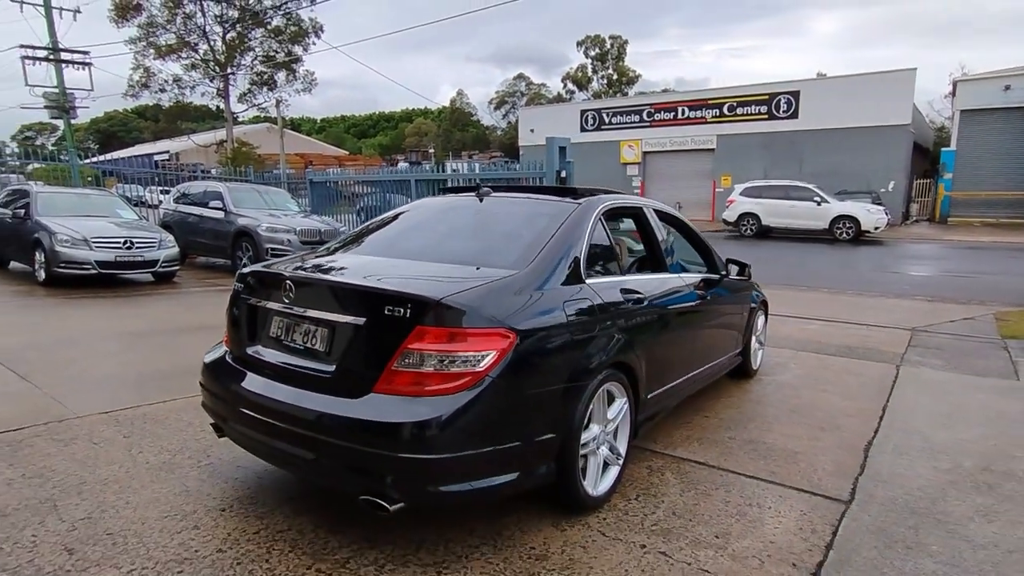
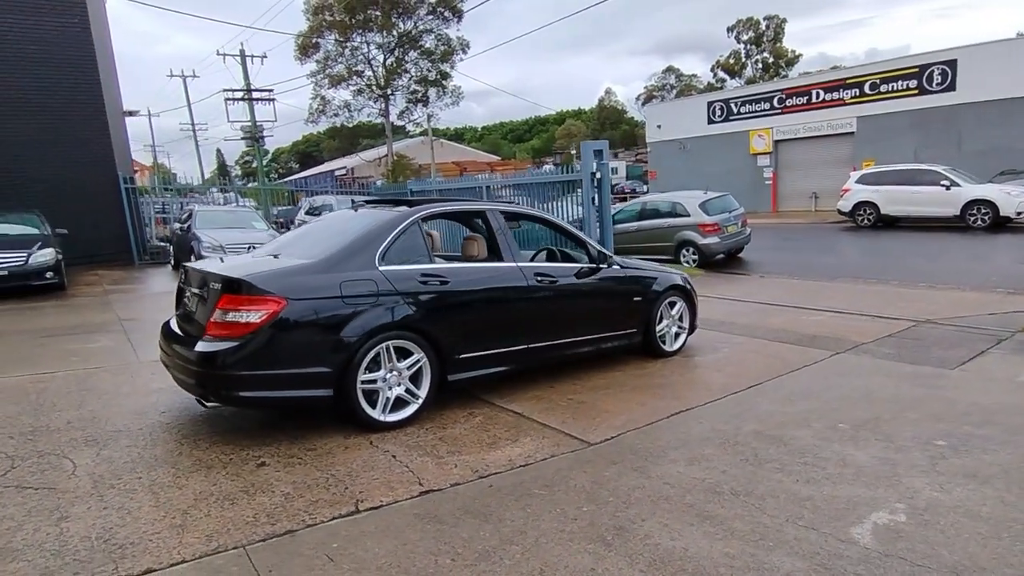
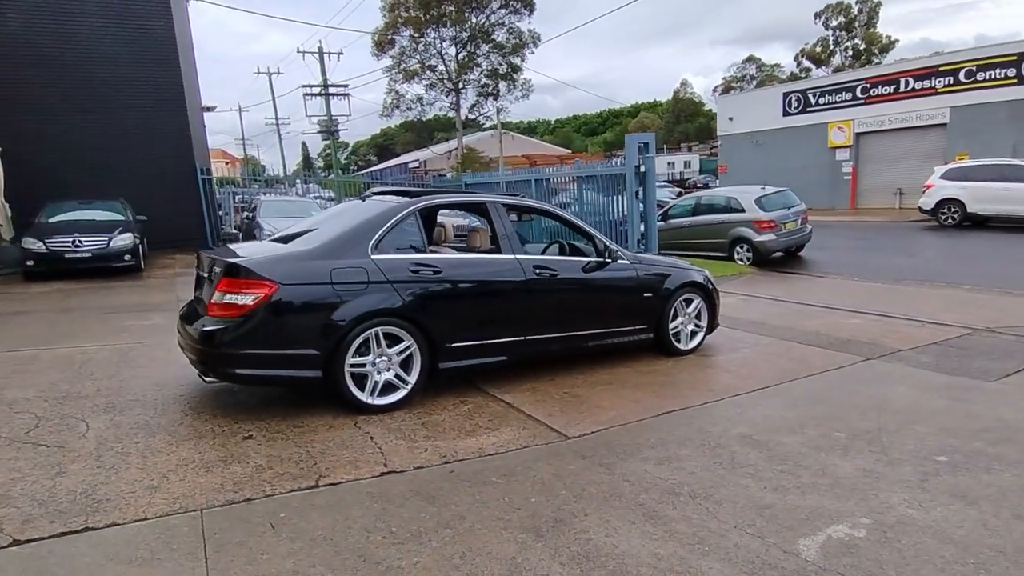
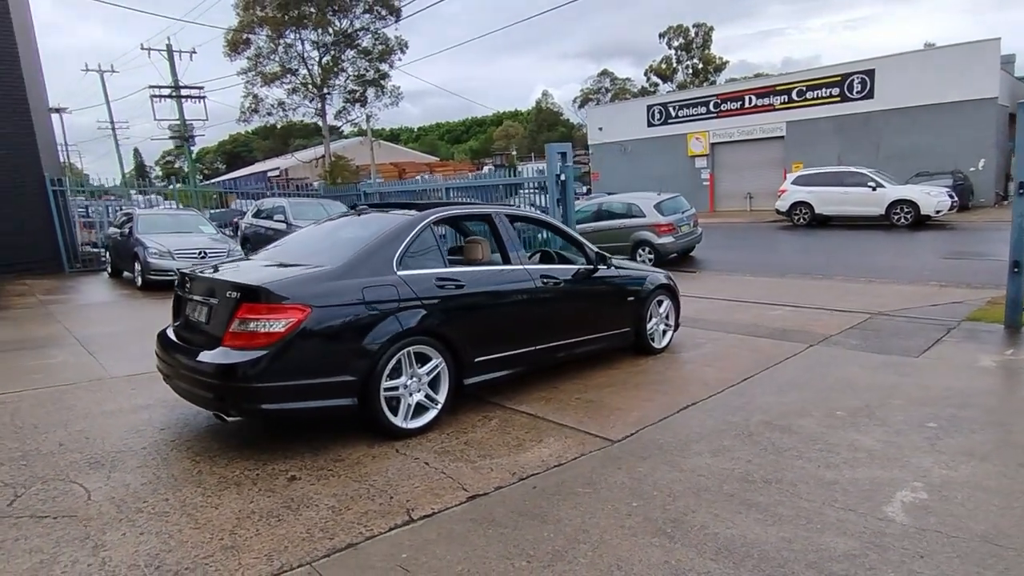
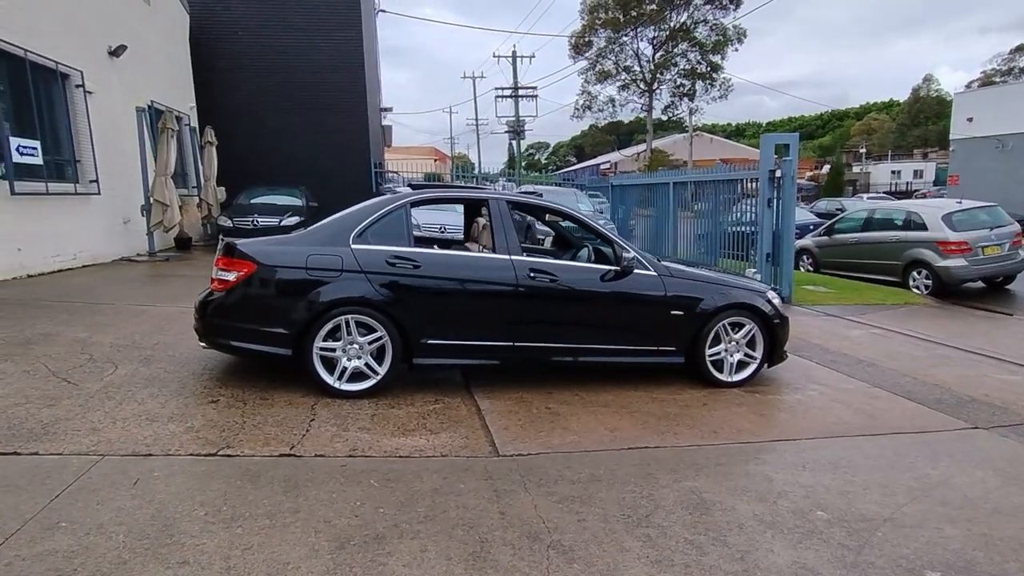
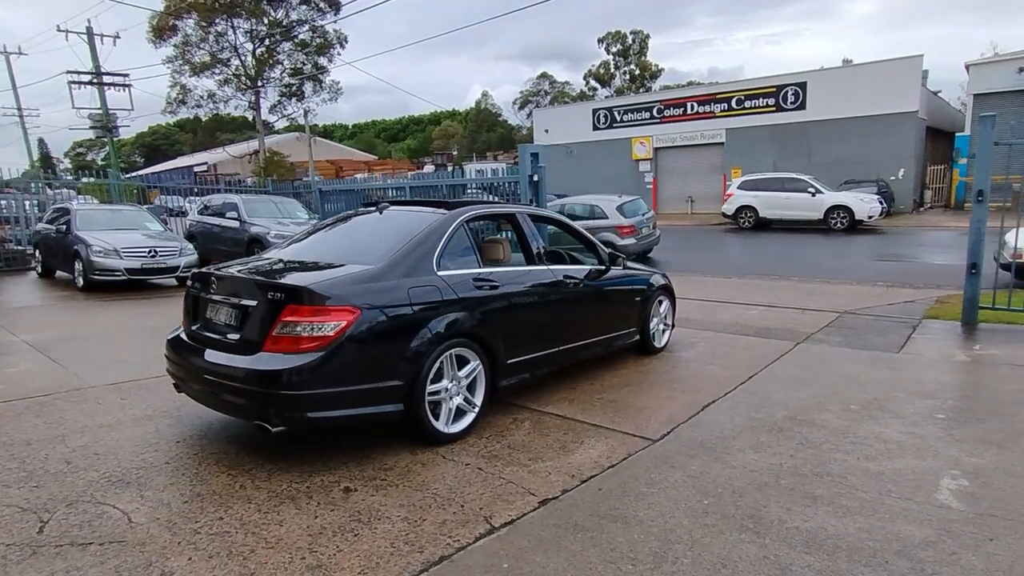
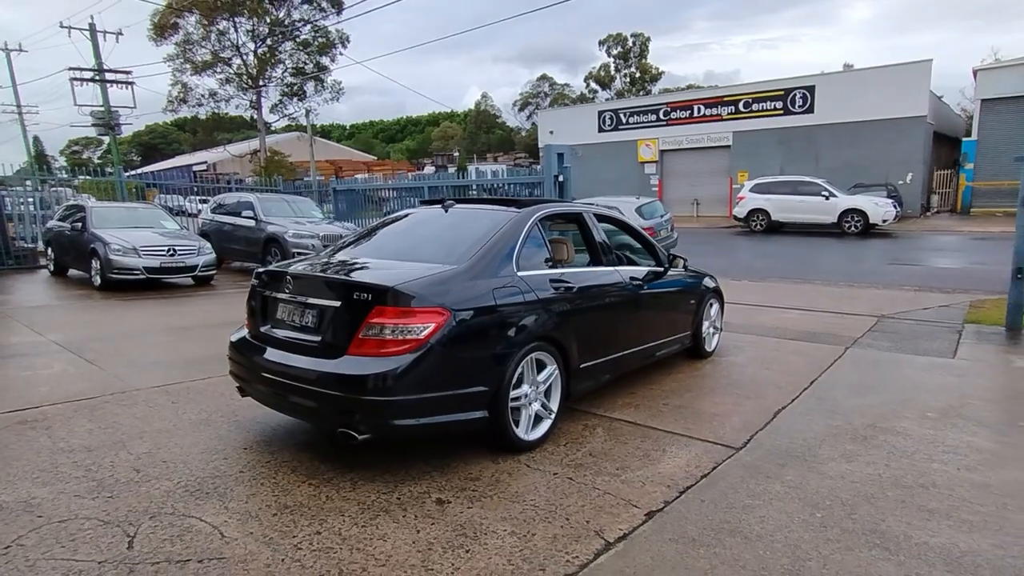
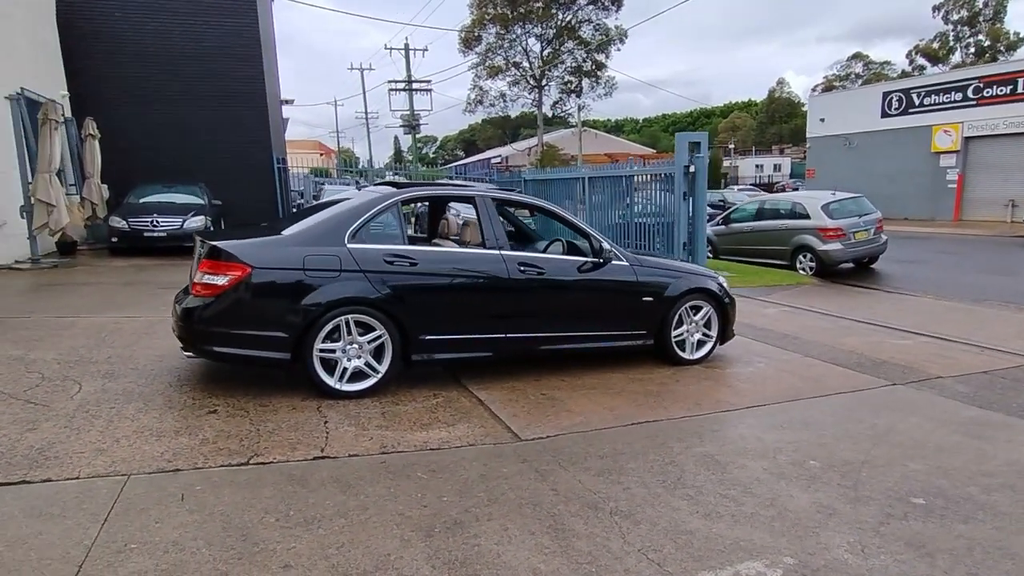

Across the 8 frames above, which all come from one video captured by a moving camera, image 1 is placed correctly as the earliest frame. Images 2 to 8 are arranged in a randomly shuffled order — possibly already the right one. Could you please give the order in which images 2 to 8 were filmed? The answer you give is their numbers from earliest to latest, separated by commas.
7, 6, 4, 2, 3, 8, 5
